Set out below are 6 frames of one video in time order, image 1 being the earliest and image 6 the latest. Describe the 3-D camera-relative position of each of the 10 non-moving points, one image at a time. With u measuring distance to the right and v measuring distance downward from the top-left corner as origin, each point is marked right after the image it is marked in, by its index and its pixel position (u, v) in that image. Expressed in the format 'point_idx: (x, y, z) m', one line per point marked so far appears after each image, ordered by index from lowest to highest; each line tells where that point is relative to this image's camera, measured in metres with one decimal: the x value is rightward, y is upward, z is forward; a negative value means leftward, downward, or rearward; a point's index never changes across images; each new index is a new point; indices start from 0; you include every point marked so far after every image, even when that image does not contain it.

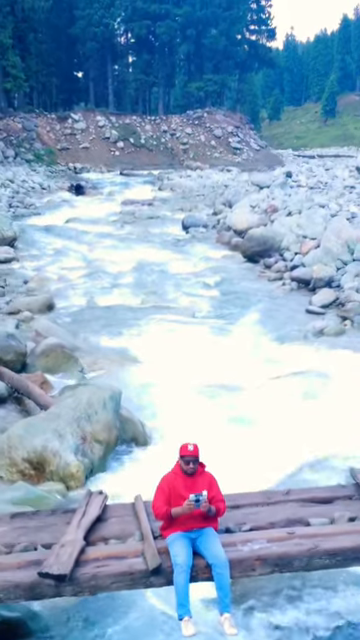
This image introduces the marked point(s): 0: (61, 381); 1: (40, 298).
0: (-1.6, -0.8, +8.8) m
1: (-2.8, +0.4, +12.3) m
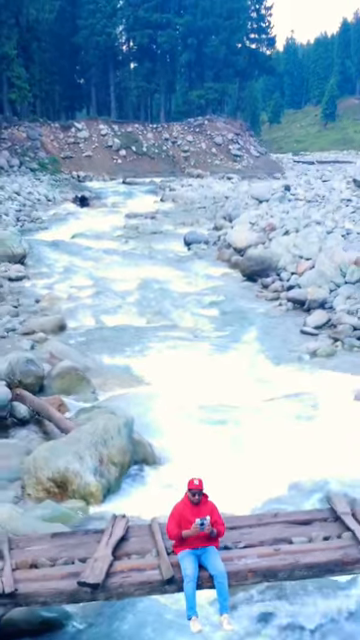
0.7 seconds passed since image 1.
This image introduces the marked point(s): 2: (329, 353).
0: (-1.6, -1.2, +9.7) m
1: (-2.7, 0.0, +13.2) m
2: (+2.8, -0.6, +11.7) m
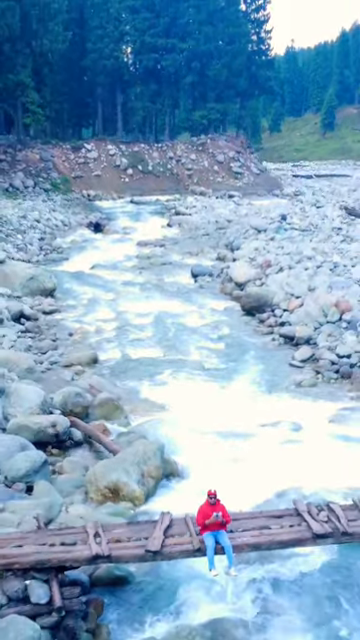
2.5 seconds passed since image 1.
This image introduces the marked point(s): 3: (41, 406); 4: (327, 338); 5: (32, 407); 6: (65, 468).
0: (-1.3, -2.1, +12.6) m
1: (-2.4, -0.8, +16.1) m
2: (+3.0, -1.5, +14.6) m
3: (-2.7, -1.6, +12.2) m
4: (+3.8, -0.4, +16.4) m
5: (-2.8, -1.6, +12.0) m
6: (-1.9, -2.4, +10.5) m
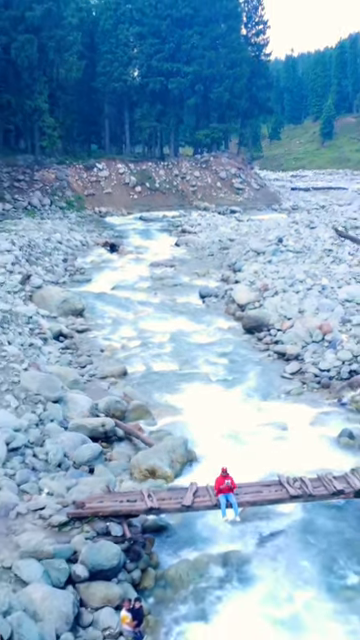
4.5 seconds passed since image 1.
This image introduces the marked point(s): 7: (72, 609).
0: (-0.9, -2.7, +16.5) m
1: (-2.0, -1.5, +20.0) m
2: (+3.4, -2.1, +18.5) m
3: (-2.3, -2.3, +16.1) m
4: (+4.2, -1.1, +20.3) m
5: (-2.4, -2.3, +15.9) m
6: (-1.5, -3.1, +14.4) m
7: (-1.5, -4.0, +8.8) m
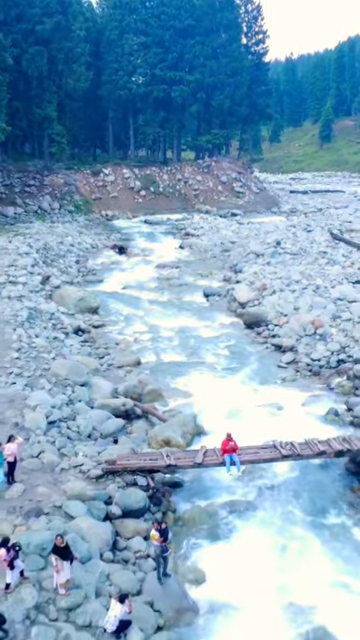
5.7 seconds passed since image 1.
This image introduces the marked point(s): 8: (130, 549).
0: (-0.6, -2.6, +19.0) m
1: (-1.7, -1.3, +22.5) m
2: (+3.7, -2.0, +21.0) m
3: (-2.0, -2.1, +18.6) m
4: (+4.5, -0.9, +22.8) m
5: (-2.1, -2.1, +18.4) m
6: (-1.2, -2.9, +16.9) m
7: (-1.2, -3.8, +11.3) m
8: (-0.9, -4.1, +11.3) m
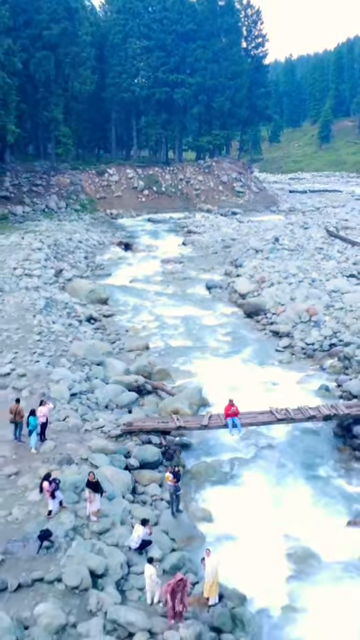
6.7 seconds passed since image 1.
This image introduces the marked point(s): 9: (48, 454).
0: (-0.4, -2.1, +20.9) m
1: (-1.5, -0.9, +24.5) m
2: (+3.9, -1.5, +22.9) m
3: (-1.8, -1.7, +20.5) m
4: (+4.7, -0.5, +24.8) m
5: (-1.9, -1.7, +20.4) m
6: (-1.0, -2.4, +18.8) m
7: (-1.0, -3.4, +13.2) m
8: (-0.7, -3.6, +13.3) m
9: (-2.9, -2.9, +13.7) m
